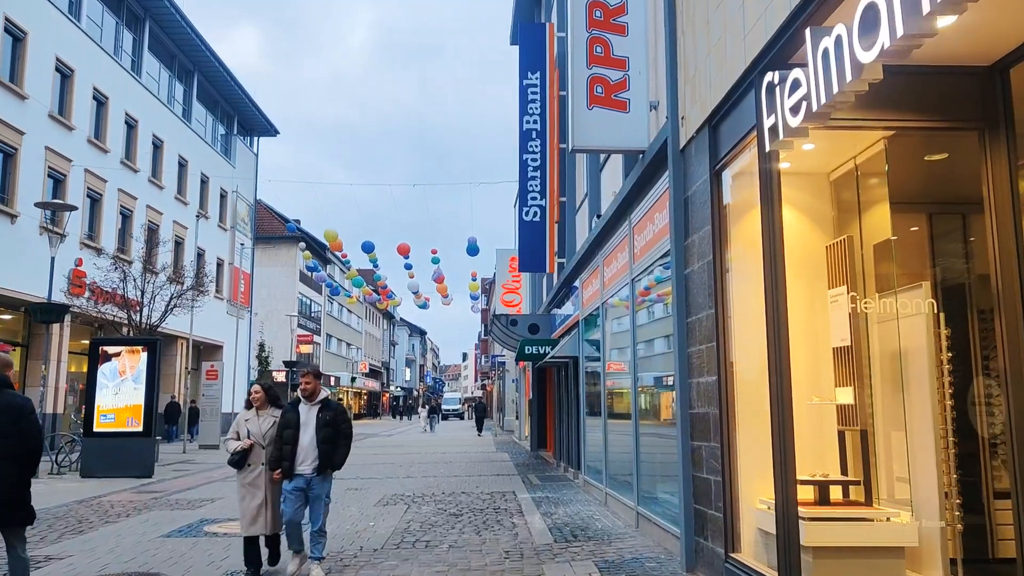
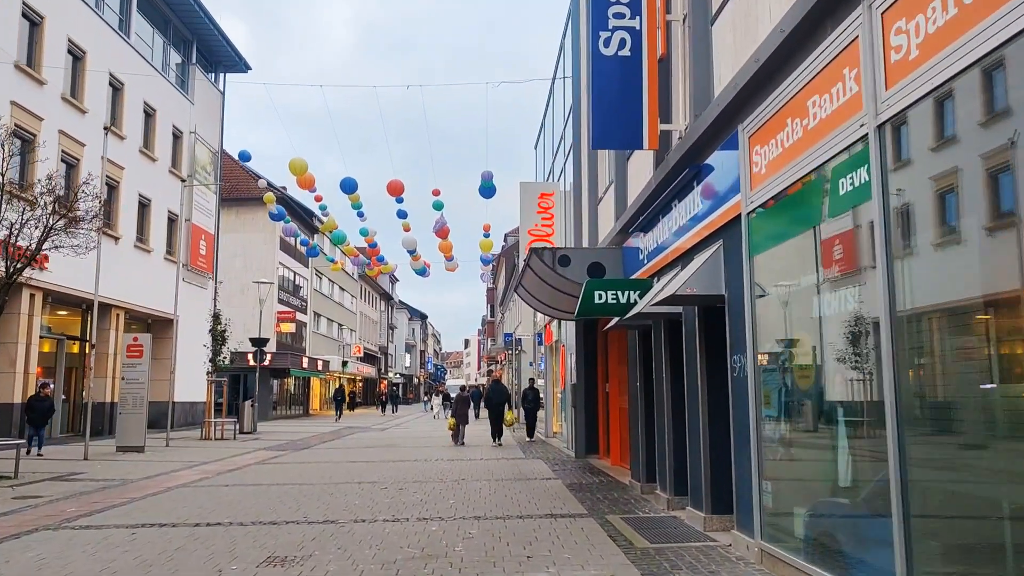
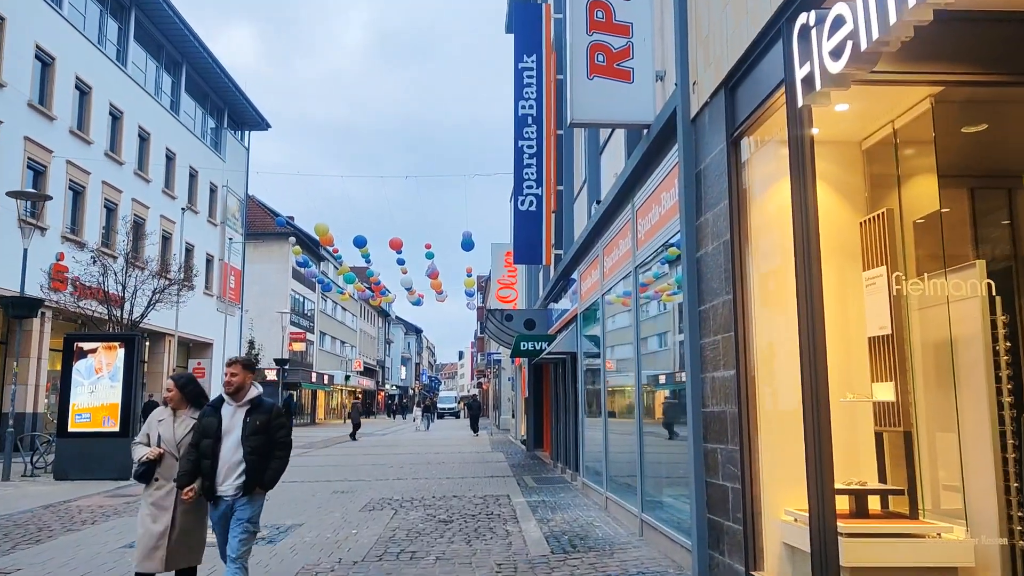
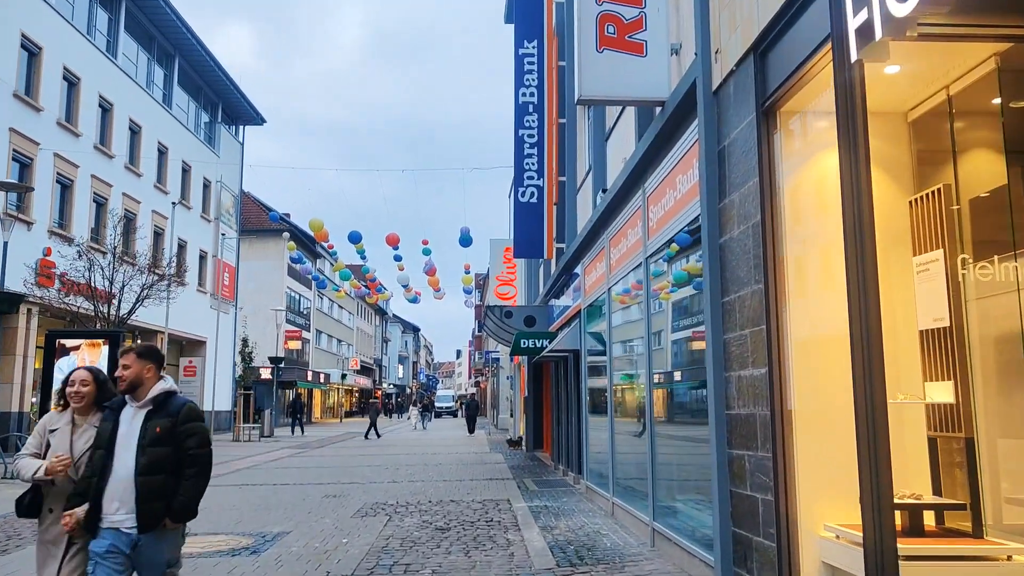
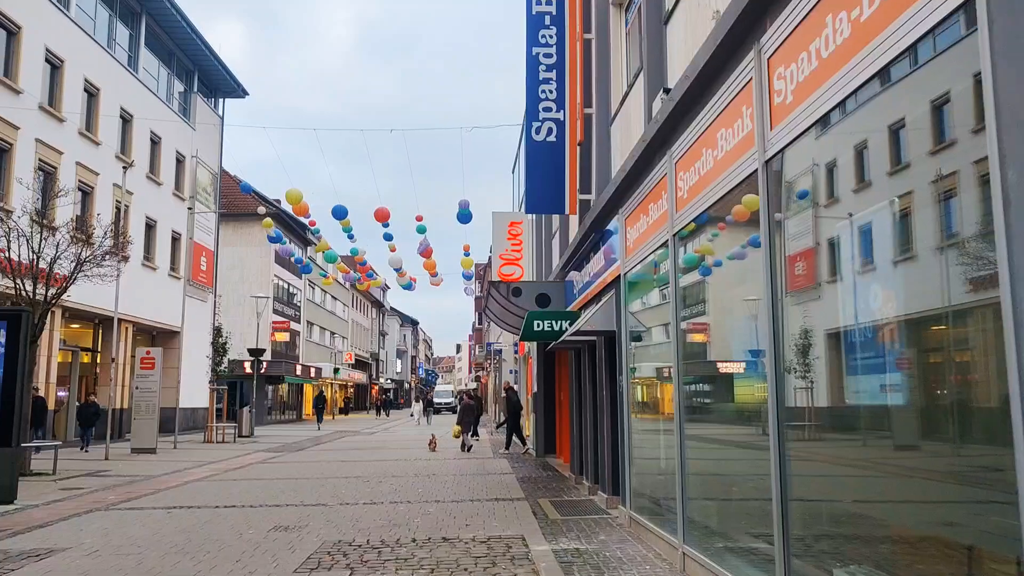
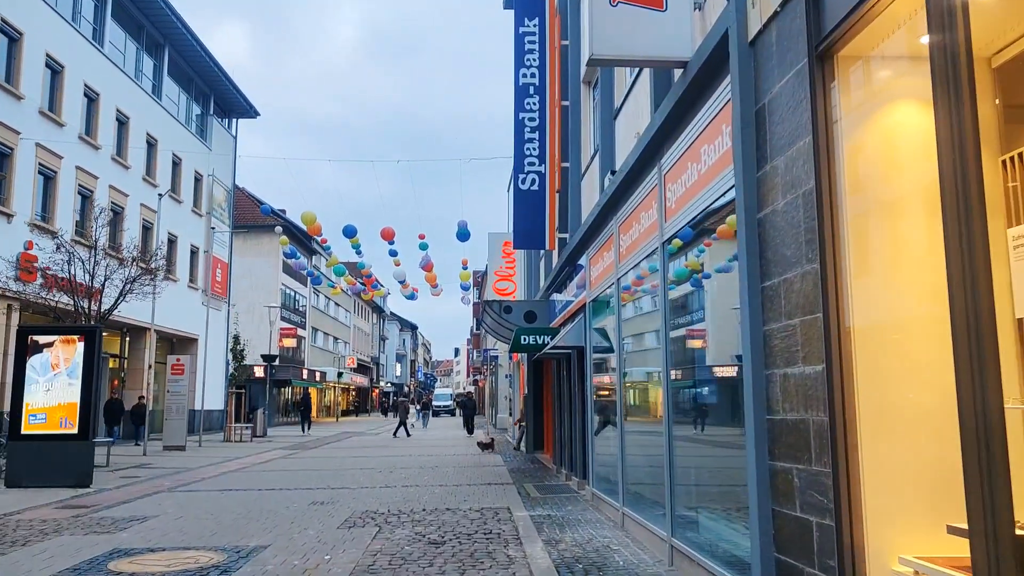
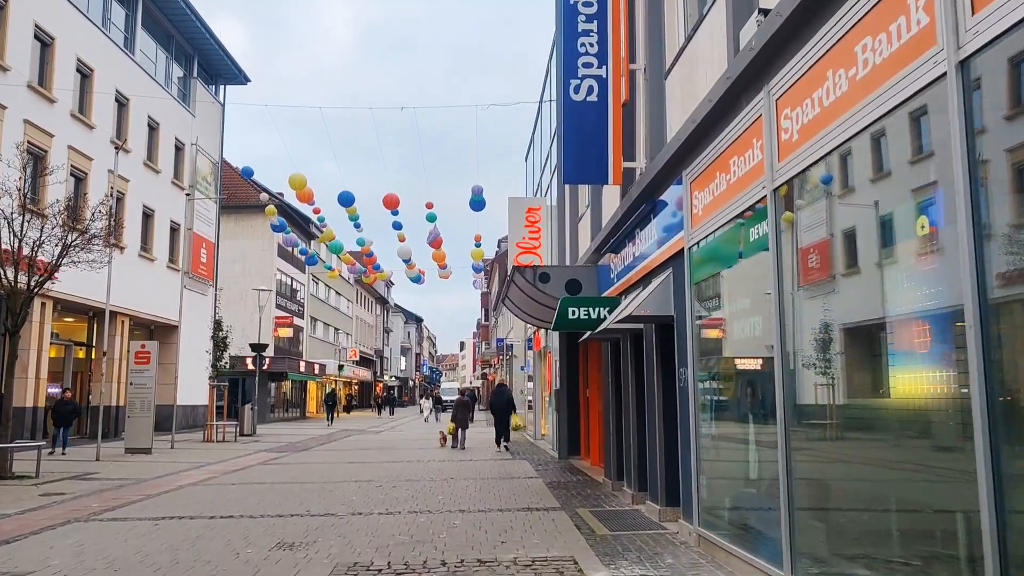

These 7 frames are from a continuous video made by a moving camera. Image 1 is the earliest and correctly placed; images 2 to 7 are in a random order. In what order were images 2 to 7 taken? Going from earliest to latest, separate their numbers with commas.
3, 4, 6, 5, 7, 2
